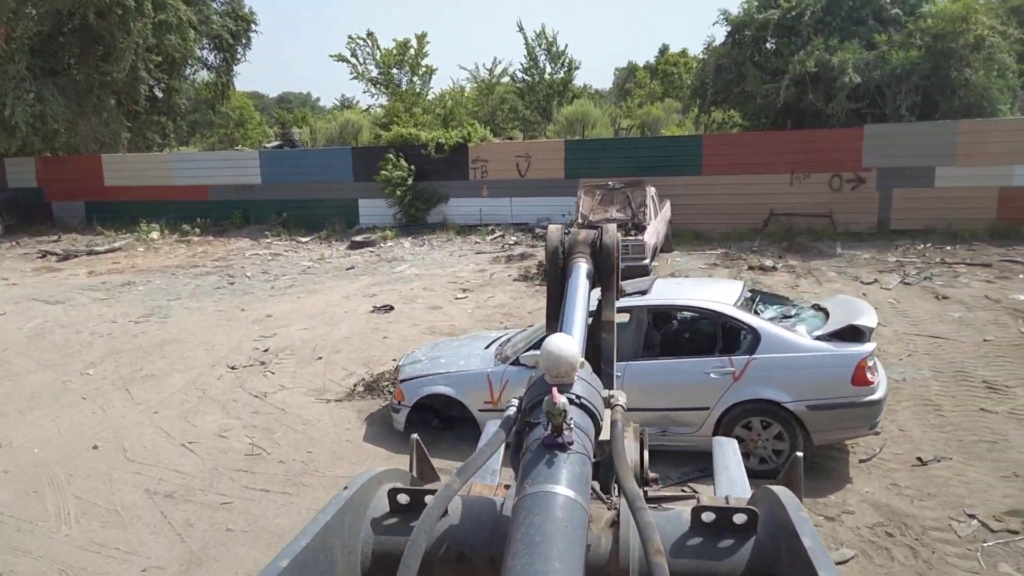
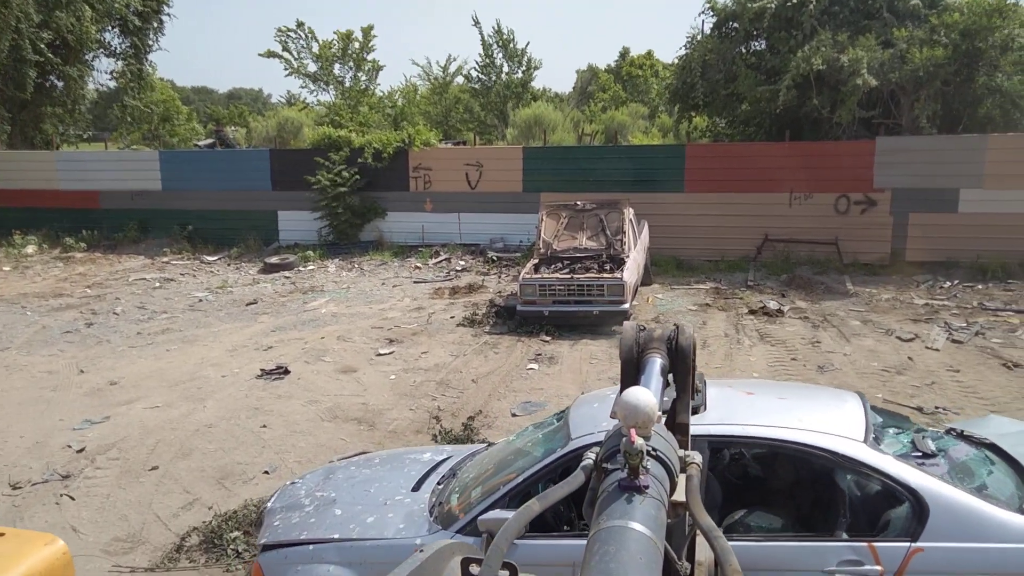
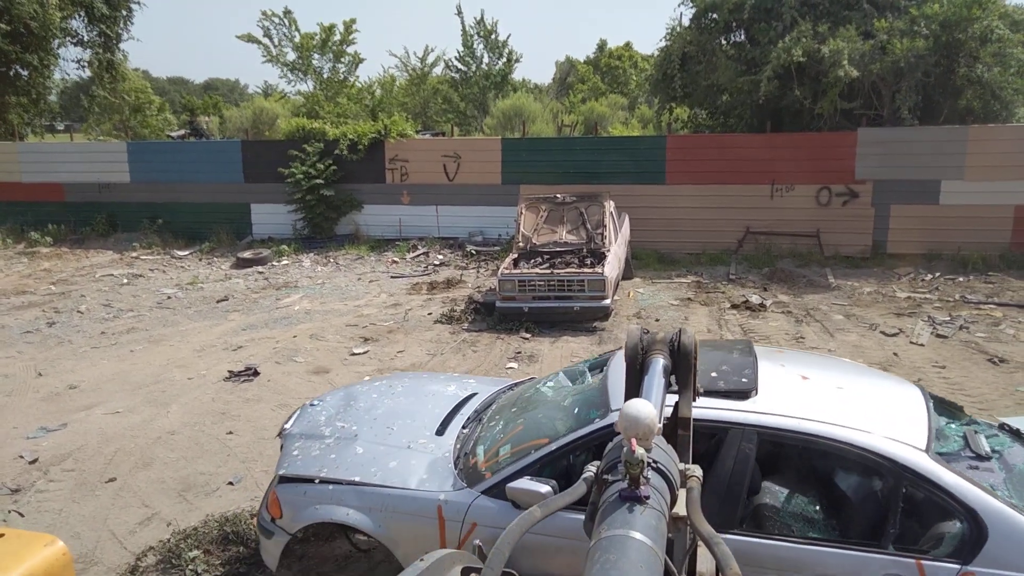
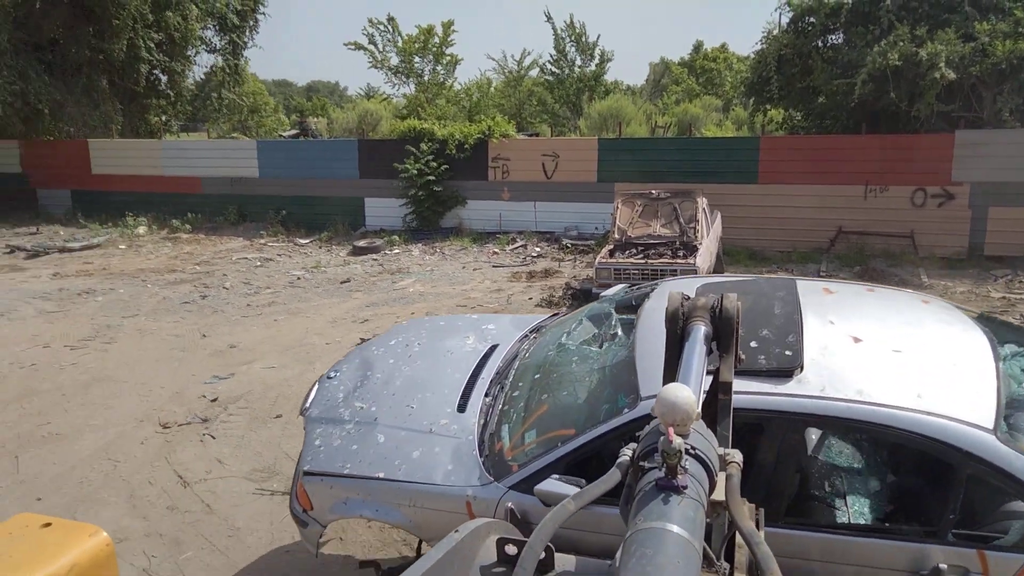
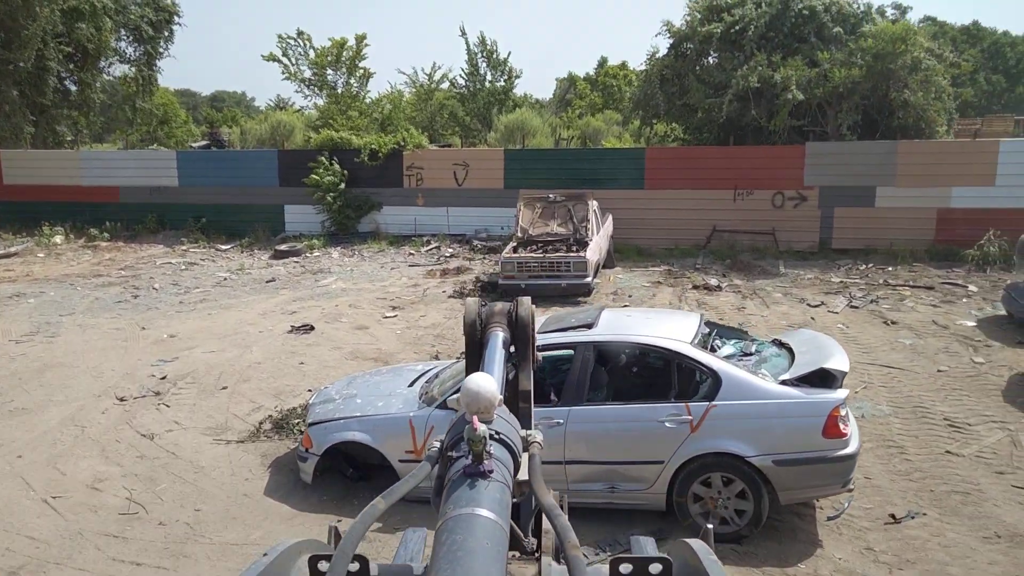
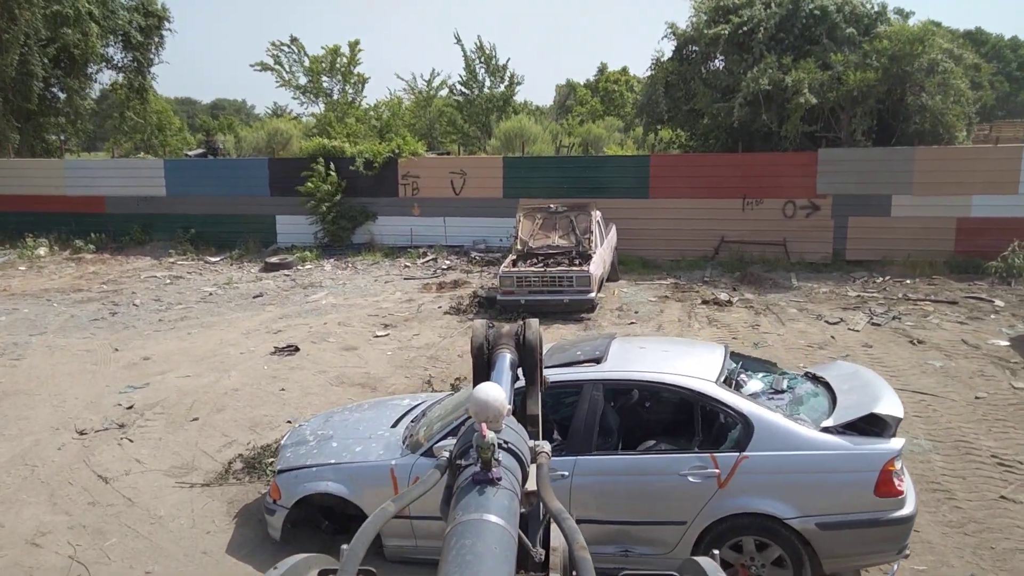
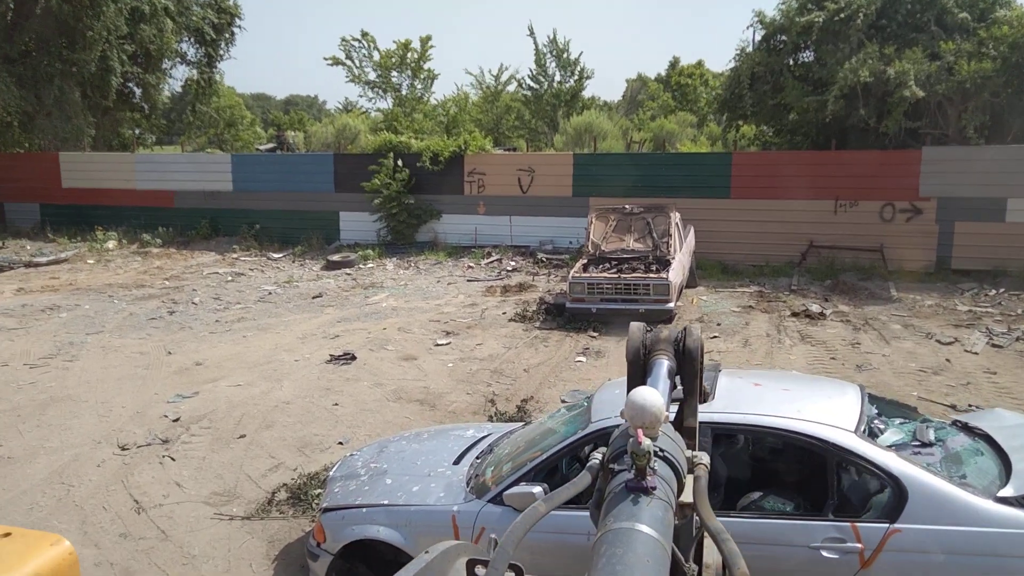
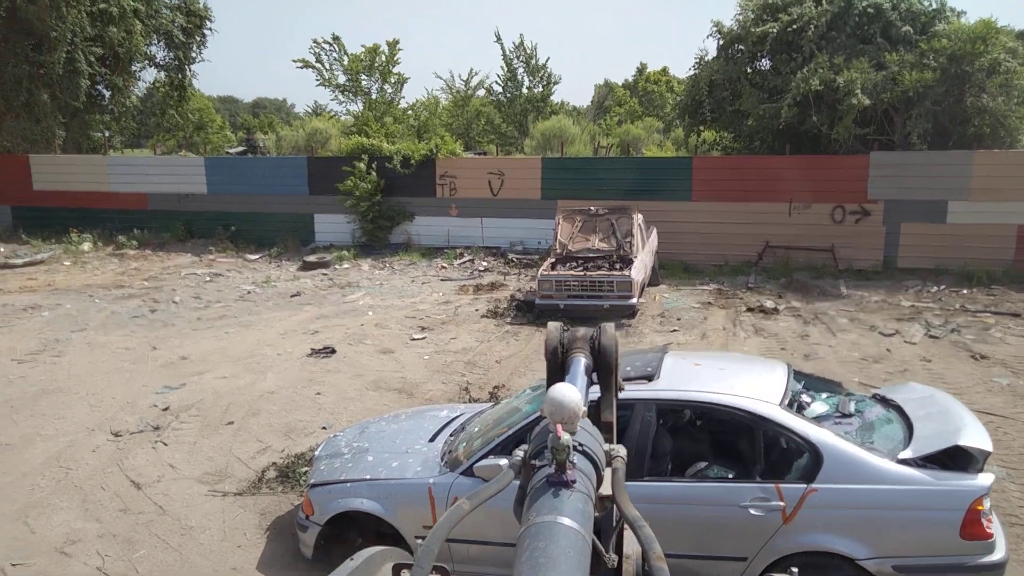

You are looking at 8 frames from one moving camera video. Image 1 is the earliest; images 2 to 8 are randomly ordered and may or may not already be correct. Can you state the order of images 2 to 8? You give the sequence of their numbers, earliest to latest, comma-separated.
5, 6, 8, 7, 2, 3, 4
